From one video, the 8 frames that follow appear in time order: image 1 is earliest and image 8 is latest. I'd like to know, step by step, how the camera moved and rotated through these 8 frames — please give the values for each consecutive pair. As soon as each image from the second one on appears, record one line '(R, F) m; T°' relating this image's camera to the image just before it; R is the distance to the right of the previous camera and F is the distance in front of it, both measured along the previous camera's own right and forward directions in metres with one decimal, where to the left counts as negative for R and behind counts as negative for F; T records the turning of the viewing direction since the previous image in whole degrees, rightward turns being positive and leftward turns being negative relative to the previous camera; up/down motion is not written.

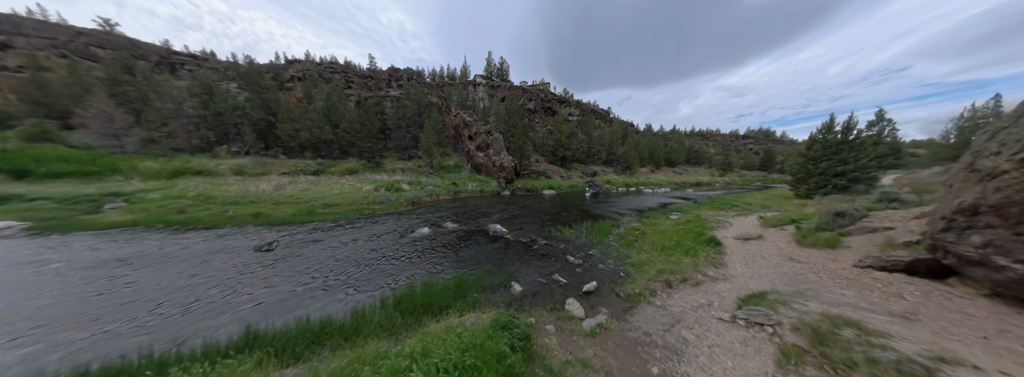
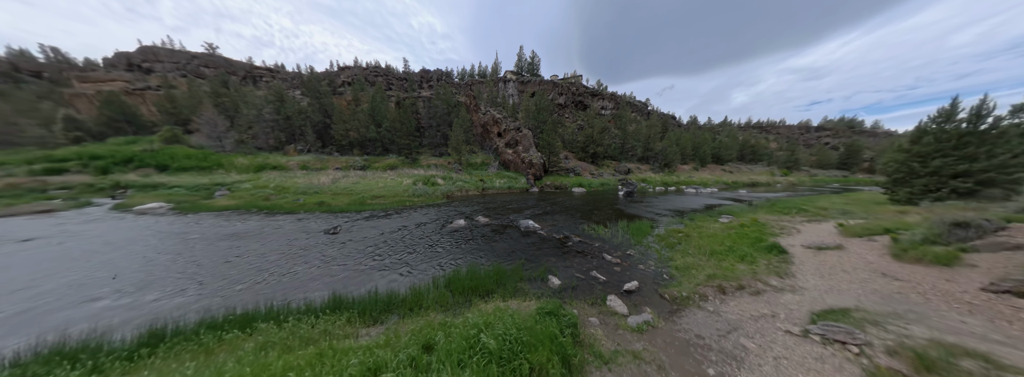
(-0.5, -0.4) m; -9°
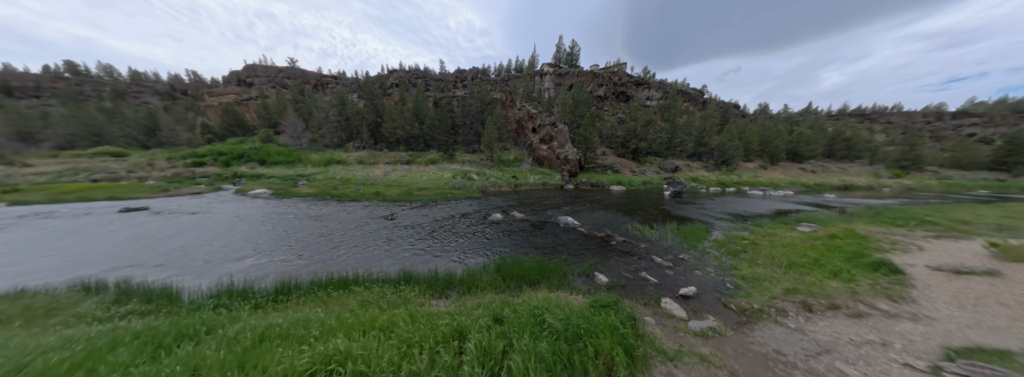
(-0.6, -0.3) m; -9°
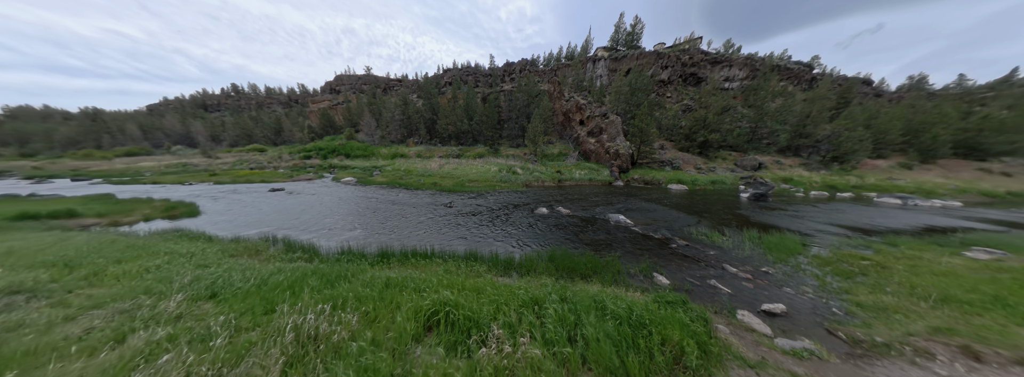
(-0.6, -0.5) m; -12°
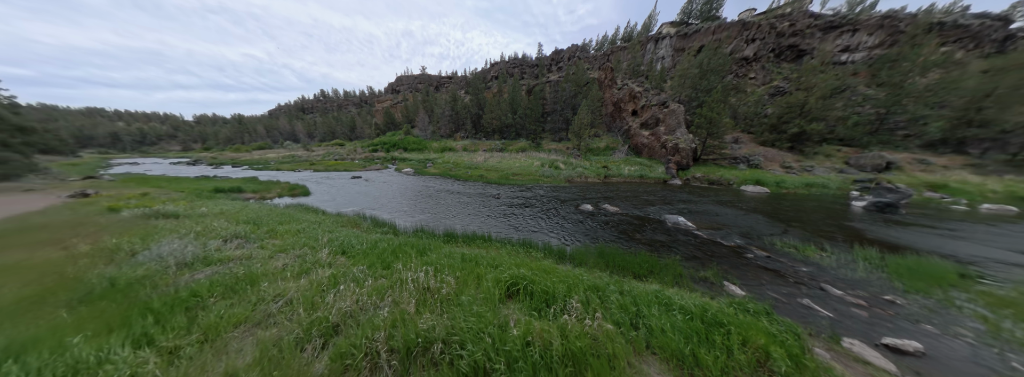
(-0.6, -0.5) m; -11°
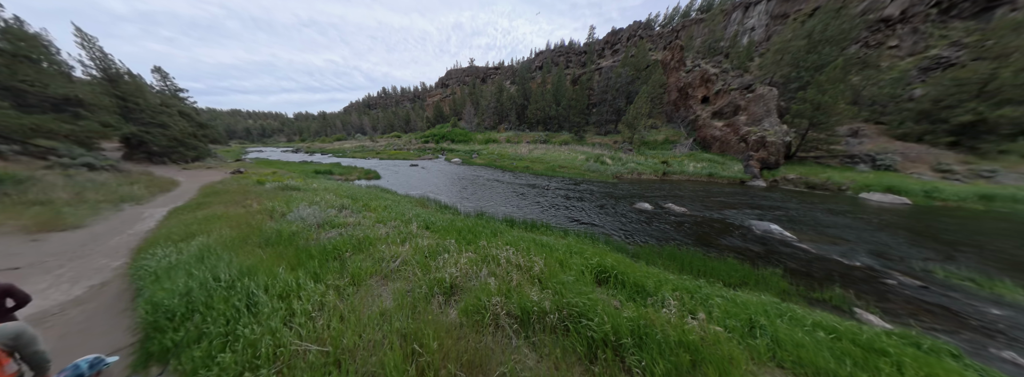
(-0.9, -0.1) m; -11°
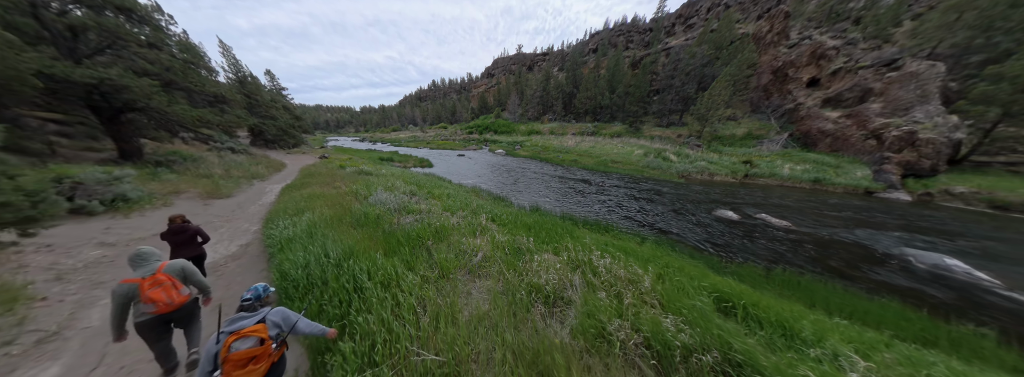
(-1.1, +0.4) m; -10°
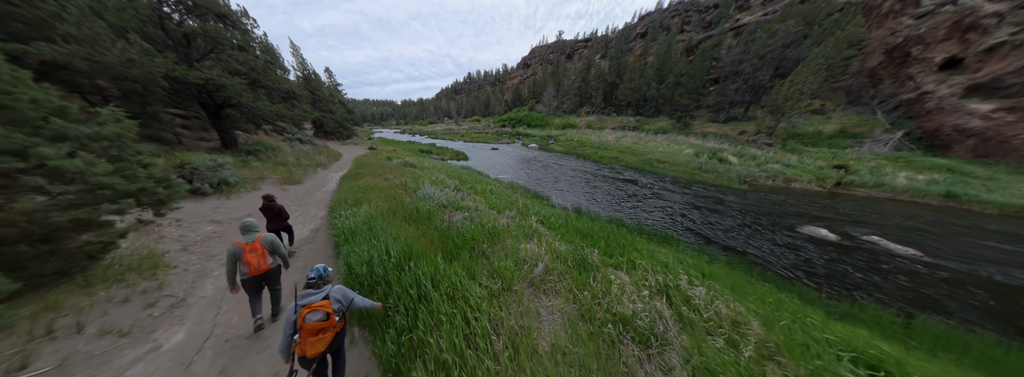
(-0.8, +0.4) m; -8°
